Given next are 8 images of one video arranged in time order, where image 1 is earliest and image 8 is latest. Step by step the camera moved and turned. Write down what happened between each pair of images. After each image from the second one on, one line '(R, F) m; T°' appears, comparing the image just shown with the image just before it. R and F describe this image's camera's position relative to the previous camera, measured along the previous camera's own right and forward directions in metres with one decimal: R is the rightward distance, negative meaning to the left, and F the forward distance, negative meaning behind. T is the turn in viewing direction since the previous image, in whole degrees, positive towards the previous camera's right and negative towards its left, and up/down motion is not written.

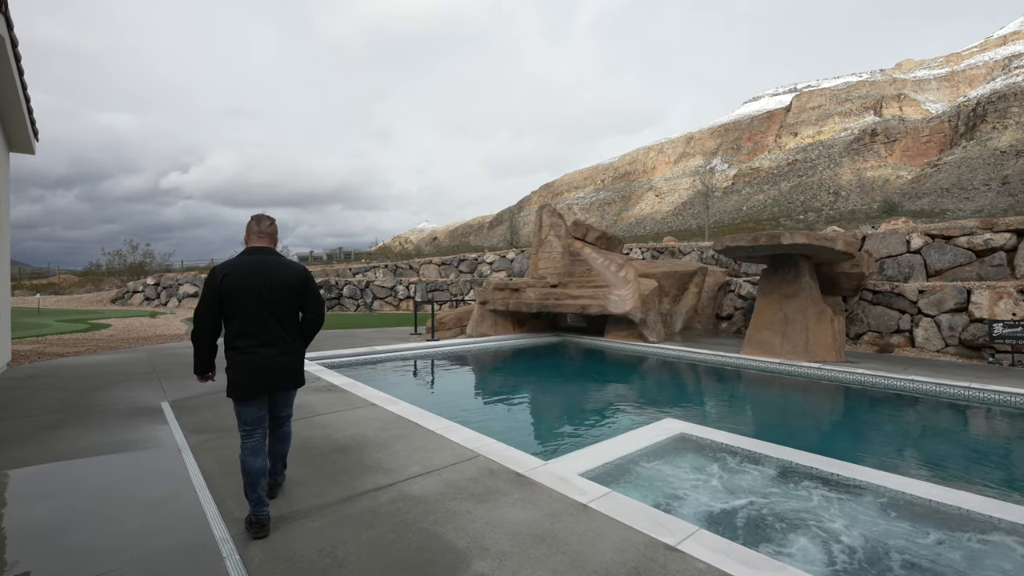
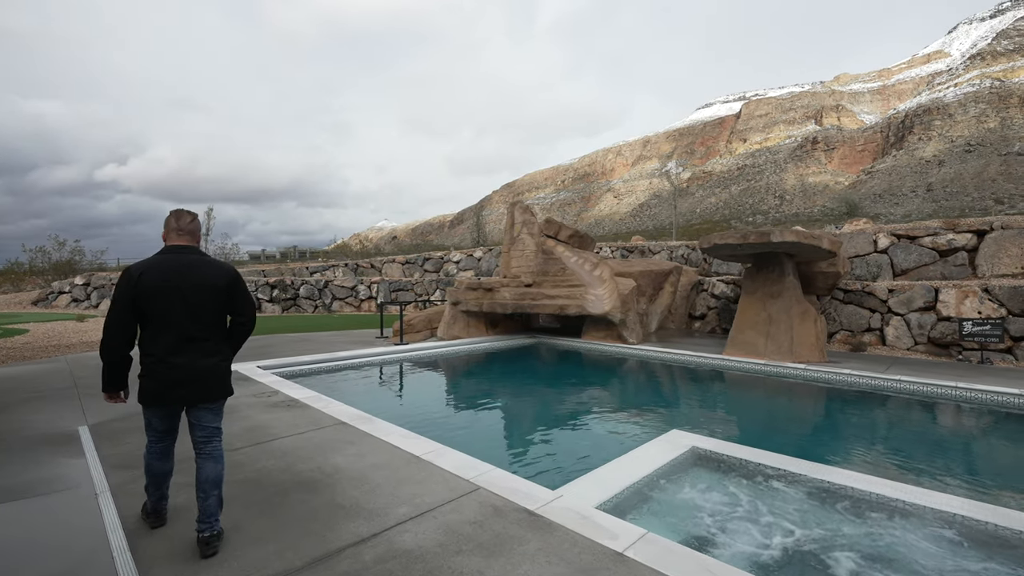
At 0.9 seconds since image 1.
(-0.2, +0.4) m; +5°
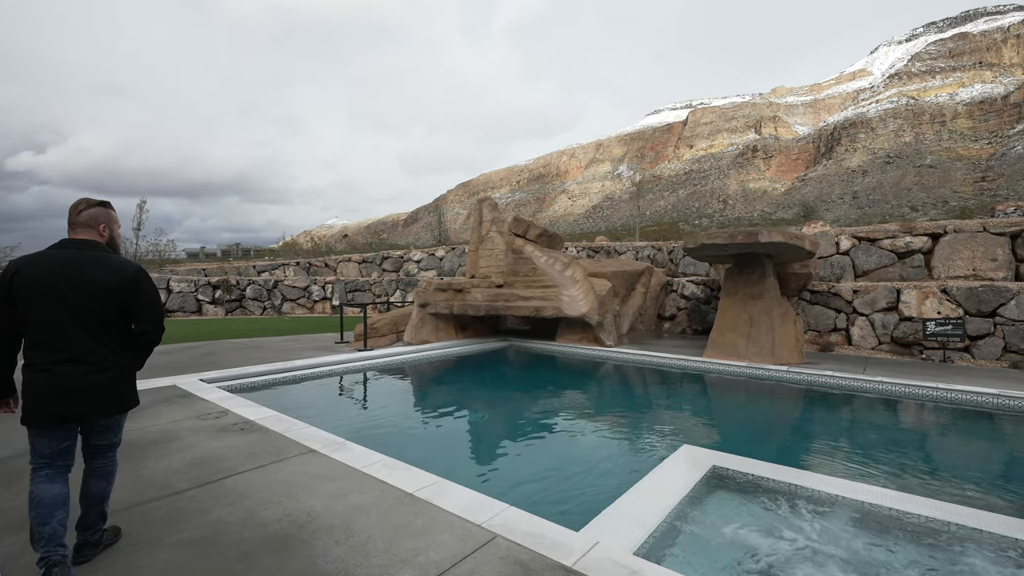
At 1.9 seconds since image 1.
(-0.2, +0.4) m; +6°
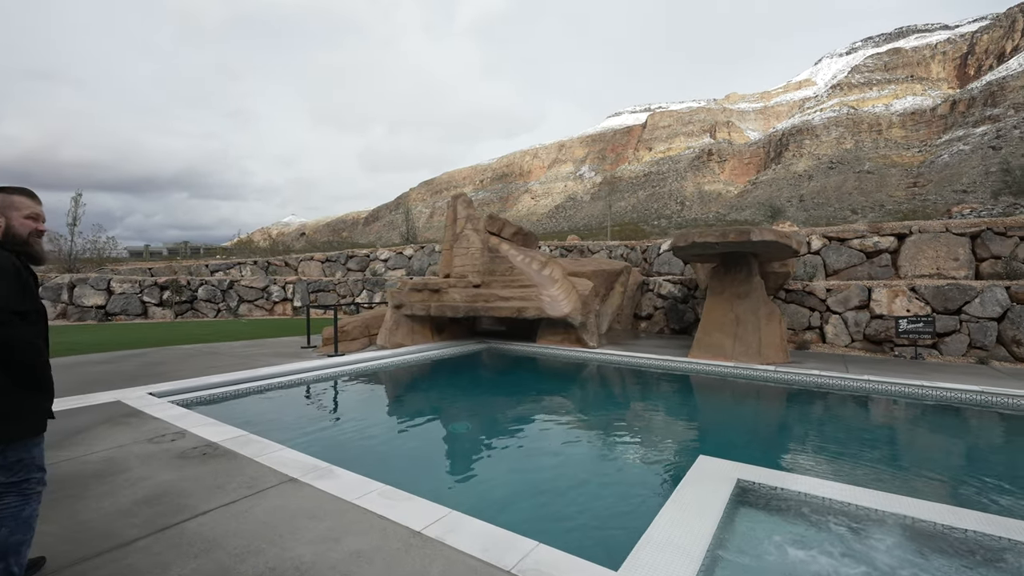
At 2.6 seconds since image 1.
(-0.2, +0.3) m; +4°
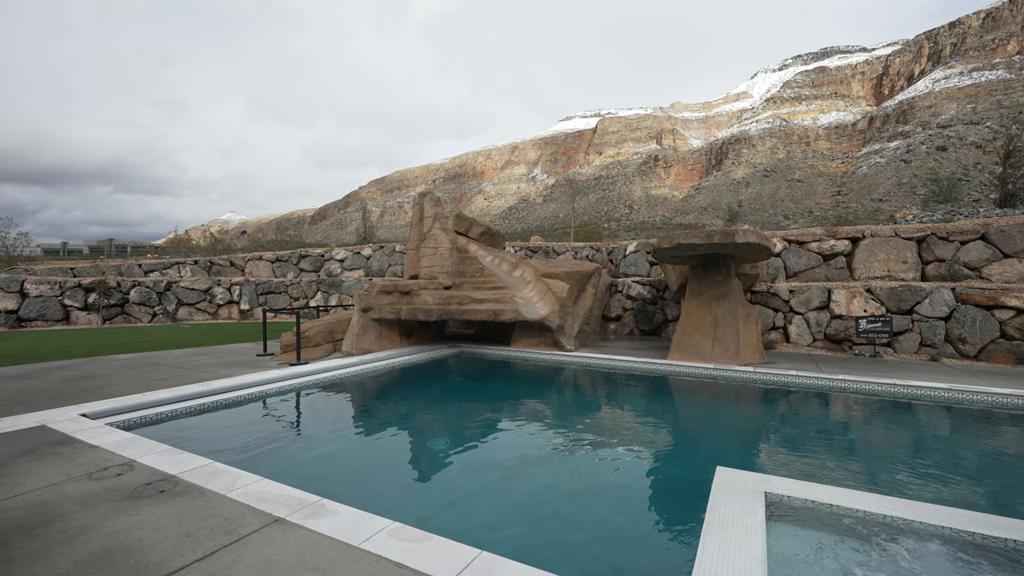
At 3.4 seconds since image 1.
(-0.3, +0.3) m; +6°
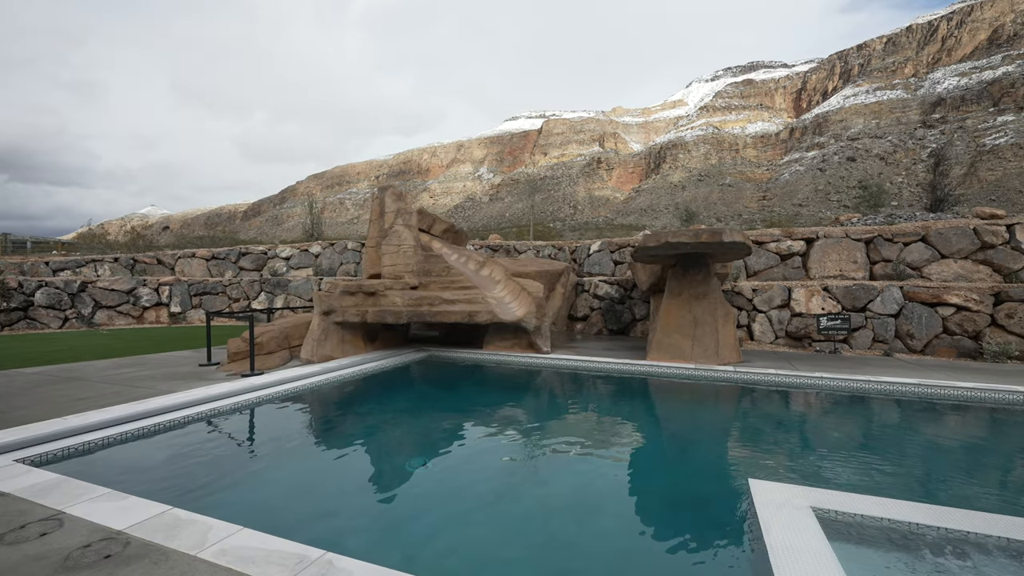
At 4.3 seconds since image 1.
(-0.4, +0.3) m; +7°
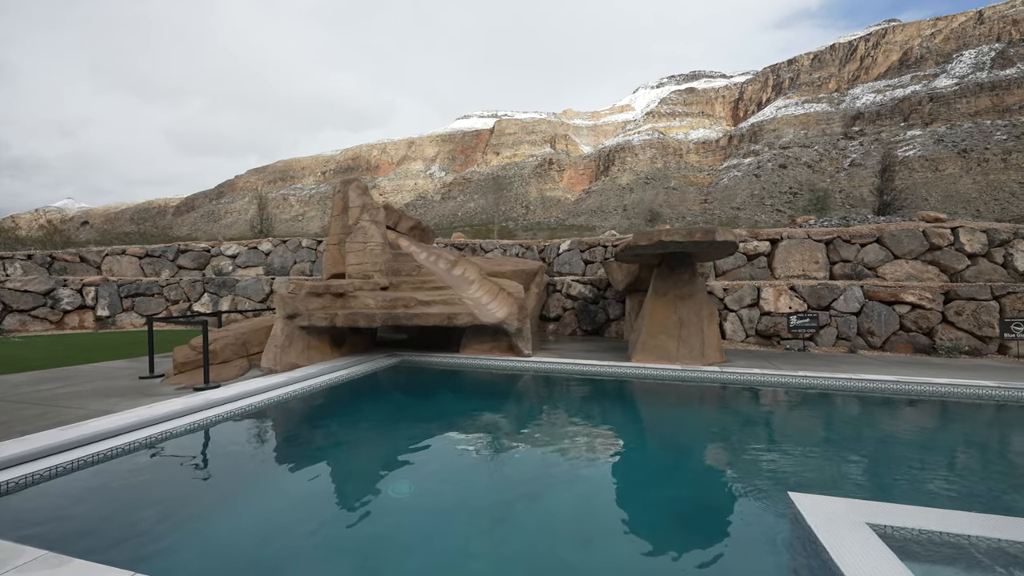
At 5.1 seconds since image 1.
(-0.3, +0.3) m; +6°
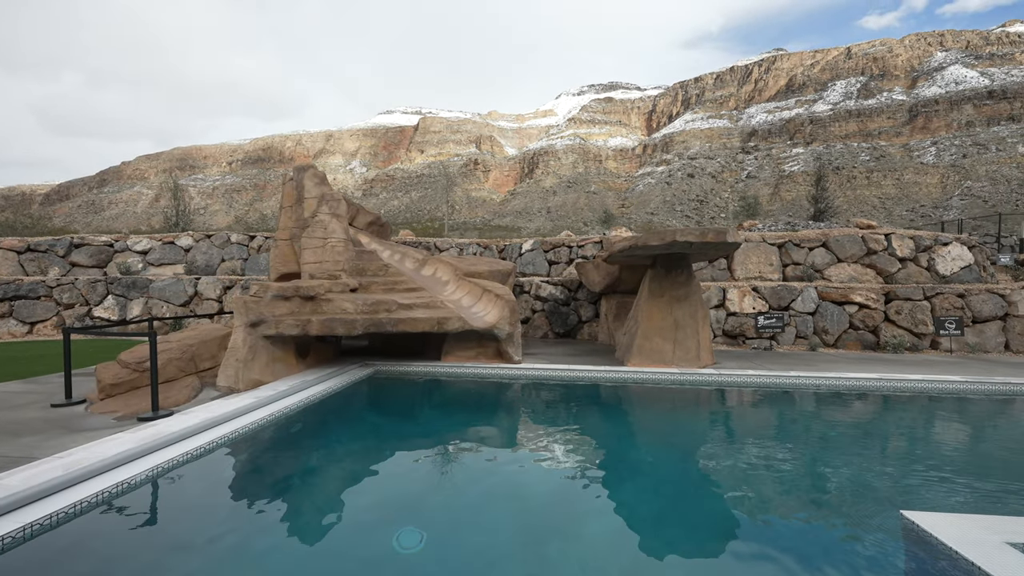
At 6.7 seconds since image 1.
(-0.7, +0.5) m; +9°
